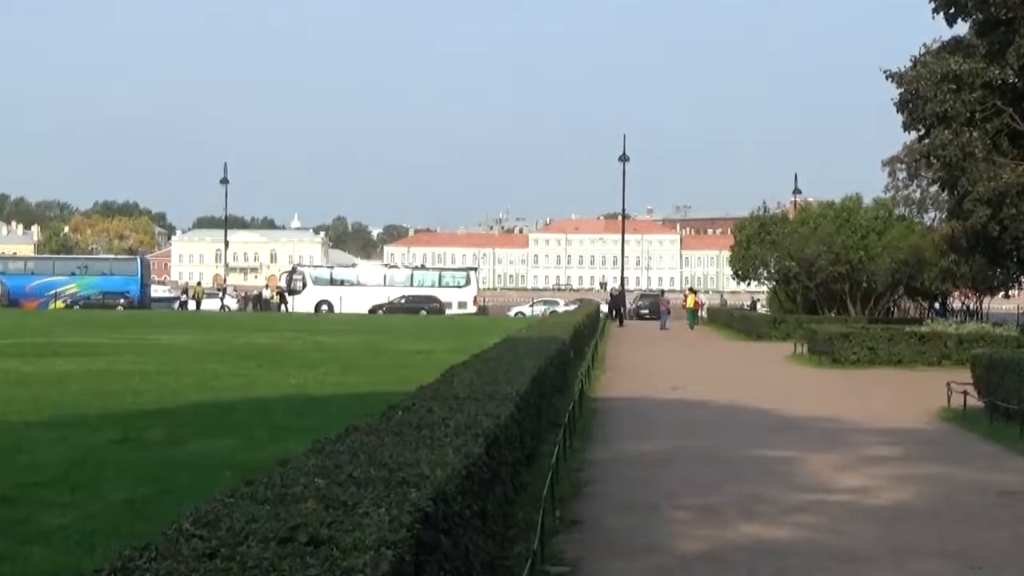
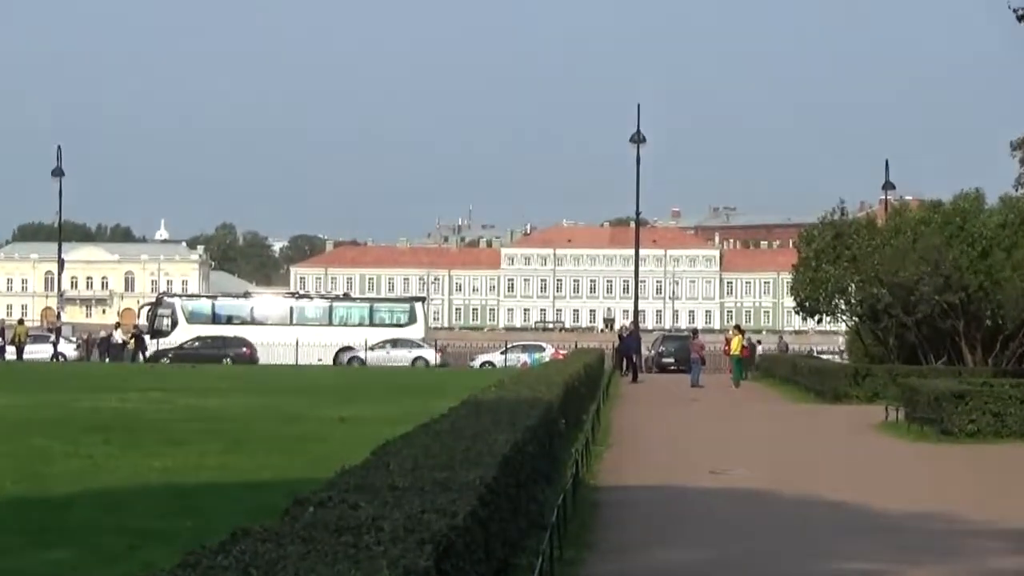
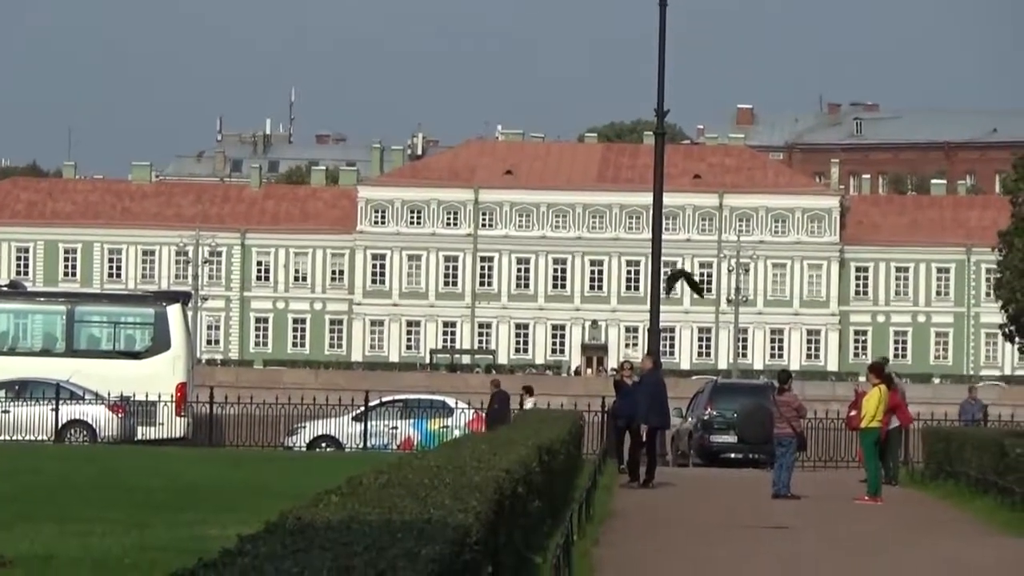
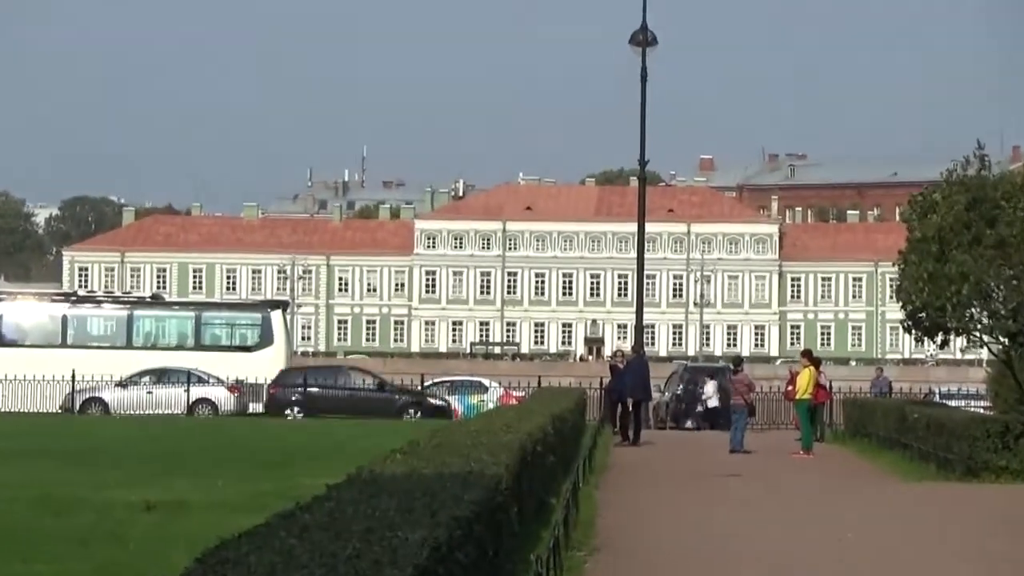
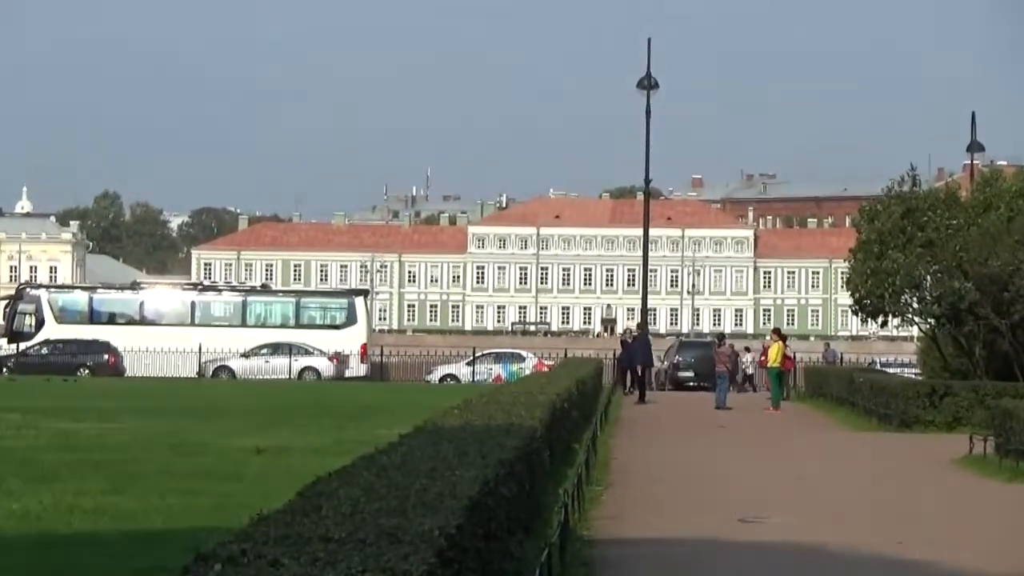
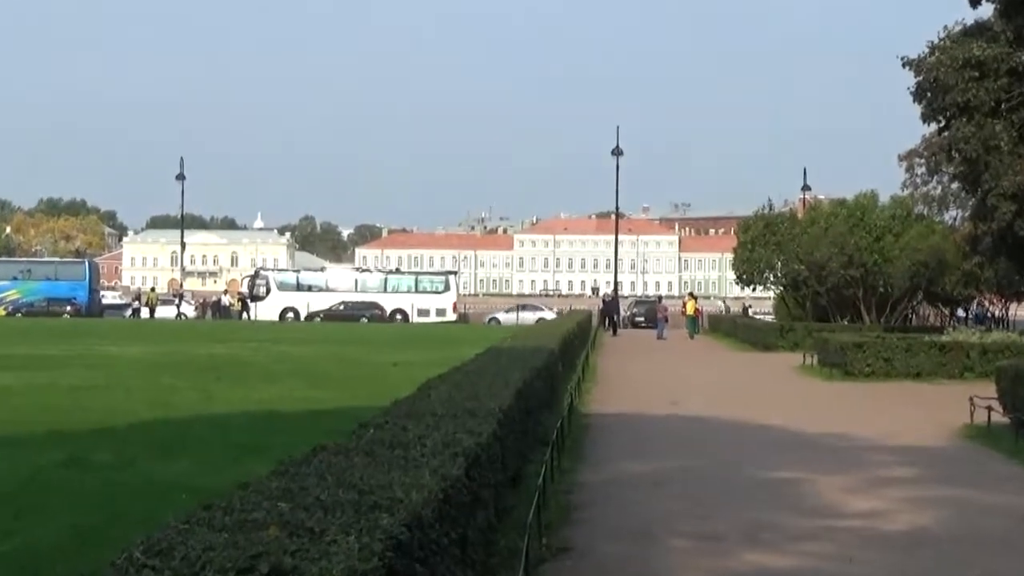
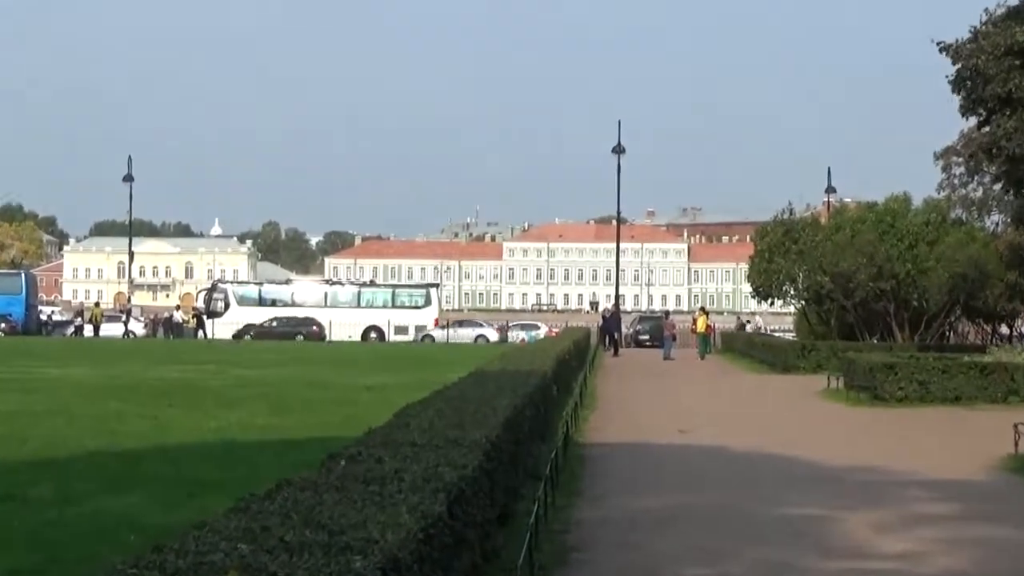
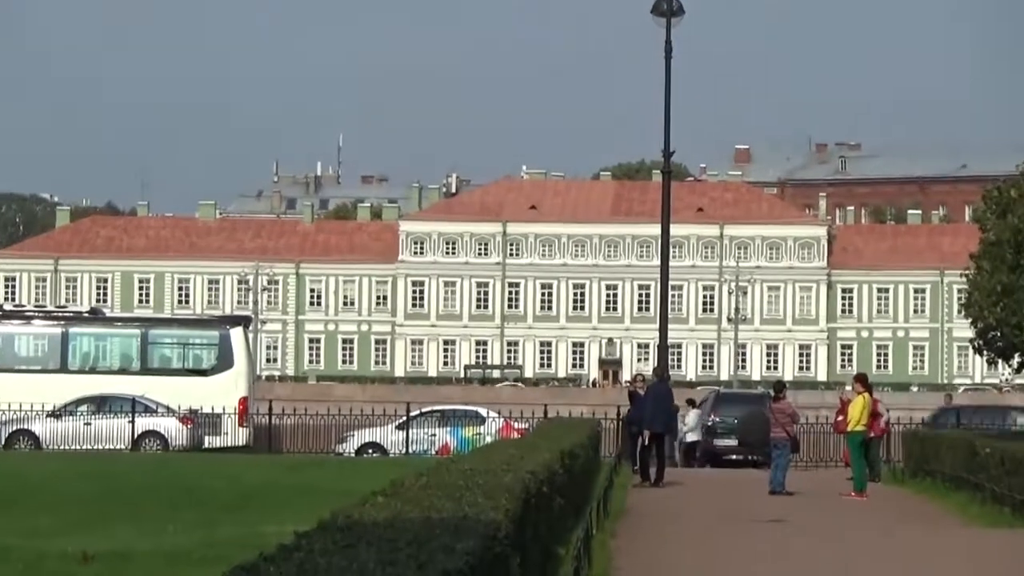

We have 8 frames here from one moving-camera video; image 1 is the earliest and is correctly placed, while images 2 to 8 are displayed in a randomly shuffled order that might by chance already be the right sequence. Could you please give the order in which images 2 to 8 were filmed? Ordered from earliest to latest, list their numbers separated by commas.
6, 7, 2, 5, 4, 8, 3
